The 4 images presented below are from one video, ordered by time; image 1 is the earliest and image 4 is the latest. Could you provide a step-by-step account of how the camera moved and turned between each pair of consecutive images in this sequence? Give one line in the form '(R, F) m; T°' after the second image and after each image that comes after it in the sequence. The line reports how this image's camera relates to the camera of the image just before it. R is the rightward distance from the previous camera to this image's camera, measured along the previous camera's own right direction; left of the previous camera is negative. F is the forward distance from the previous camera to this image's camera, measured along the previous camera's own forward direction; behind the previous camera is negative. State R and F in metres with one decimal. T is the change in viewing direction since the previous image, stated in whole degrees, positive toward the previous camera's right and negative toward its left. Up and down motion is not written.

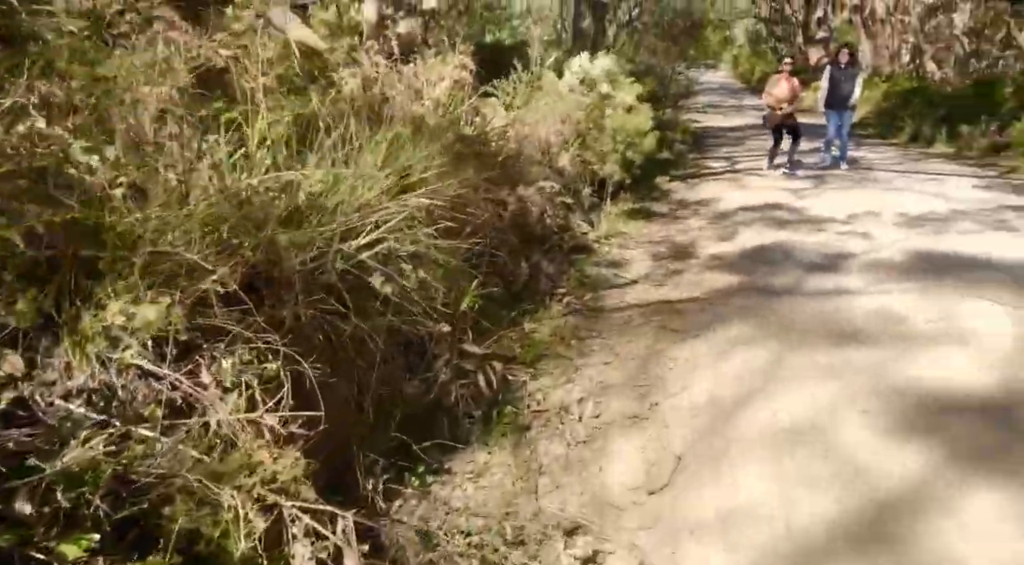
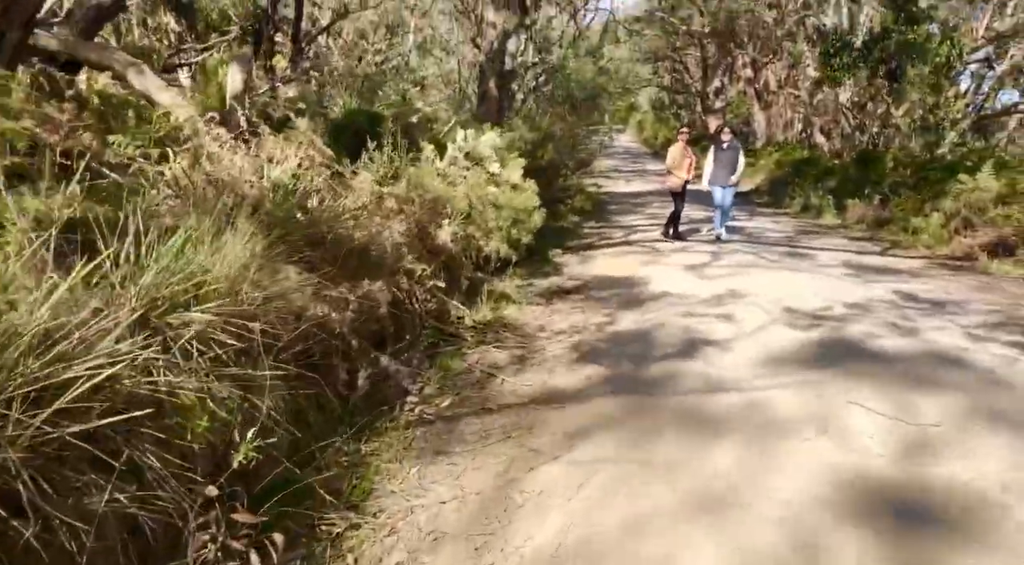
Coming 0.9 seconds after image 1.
(+0.3, +0.4) m; +6°
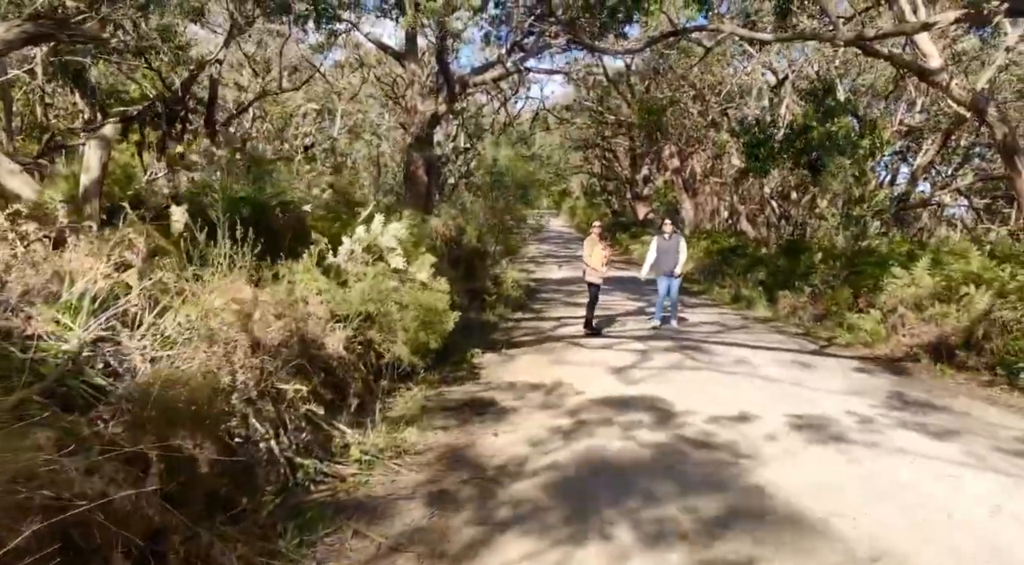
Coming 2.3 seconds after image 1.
(+0.2, +0.8) m; +5°
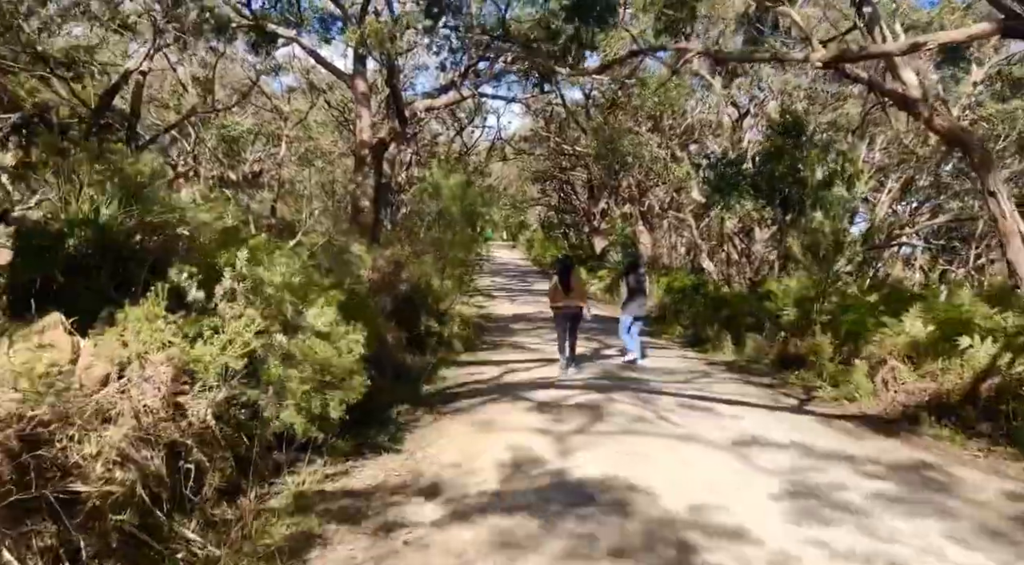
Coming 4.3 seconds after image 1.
(+0.2, +1.3) m; +3°
